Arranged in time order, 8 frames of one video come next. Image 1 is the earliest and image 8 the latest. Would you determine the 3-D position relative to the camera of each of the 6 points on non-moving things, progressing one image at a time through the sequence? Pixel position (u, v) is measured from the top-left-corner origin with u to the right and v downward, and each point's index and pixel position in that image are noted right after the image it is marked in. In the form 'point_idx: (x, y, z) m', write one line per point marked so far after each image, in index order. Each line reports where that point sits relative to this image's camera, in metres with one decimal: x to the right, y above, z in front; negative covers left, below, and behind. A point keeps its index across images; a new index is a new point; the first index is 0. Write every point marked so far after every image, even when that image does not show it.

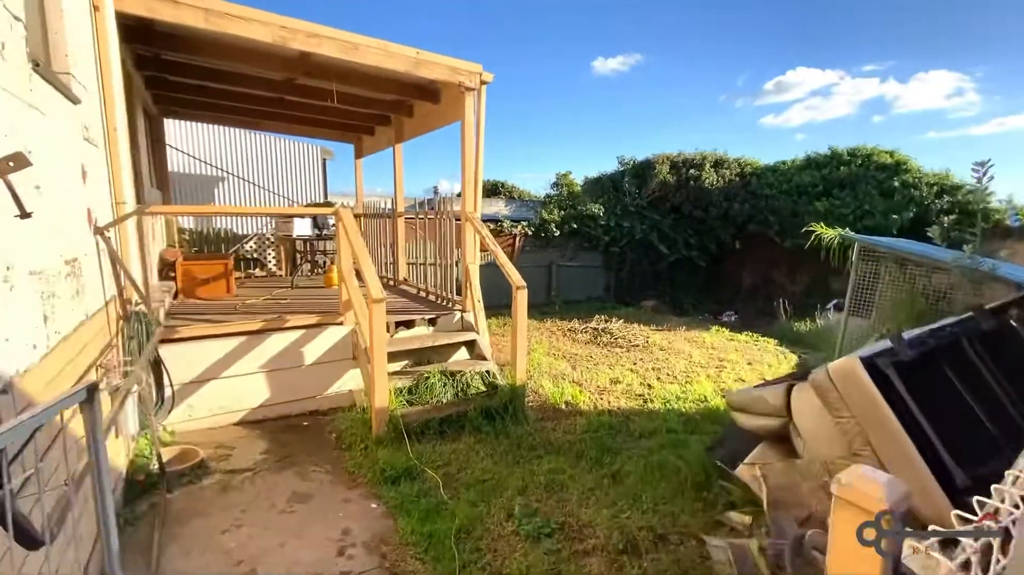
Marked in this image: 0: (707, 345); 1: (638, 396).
0: (+2.8, -0.8, +6.9) m
1: (+1.2, -1.1, +4.7) m
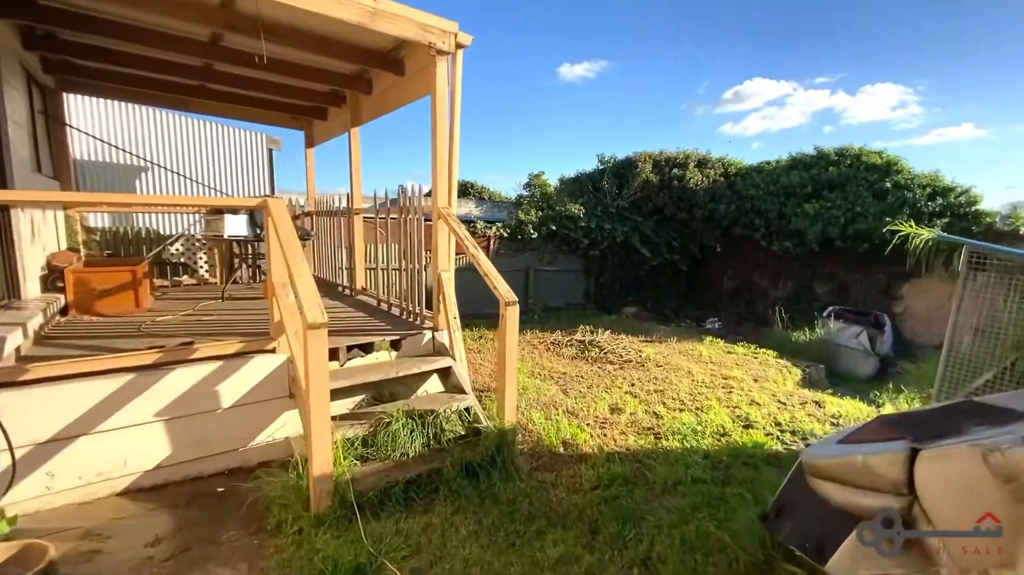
0: (+2.5, -0.9, +6.3) m
1: (+1.1, -1.1, +3.9) m
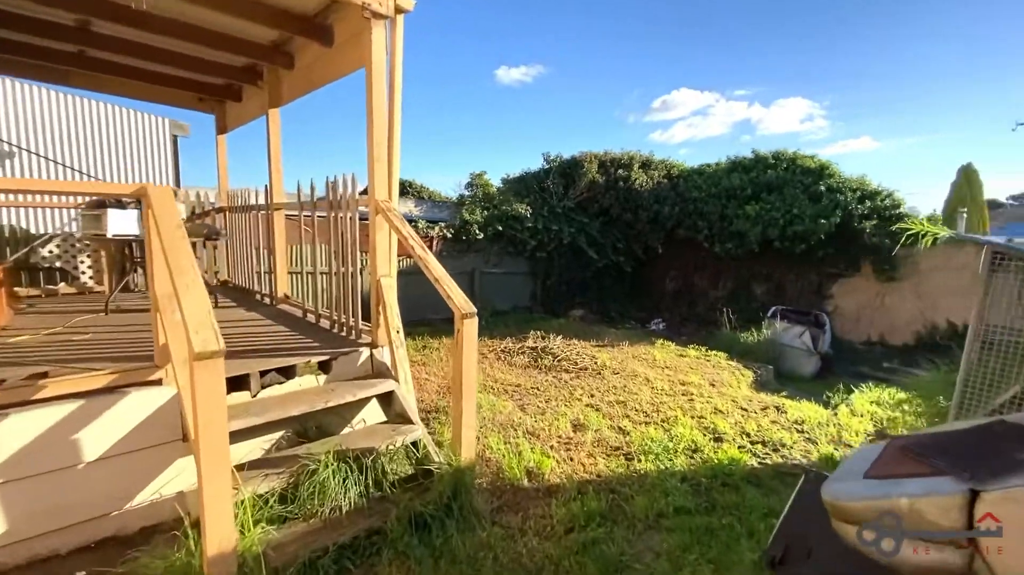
0: (+1.8, -1.0, +6.0) m
1: (+0.8, -1.2, +3.5) m
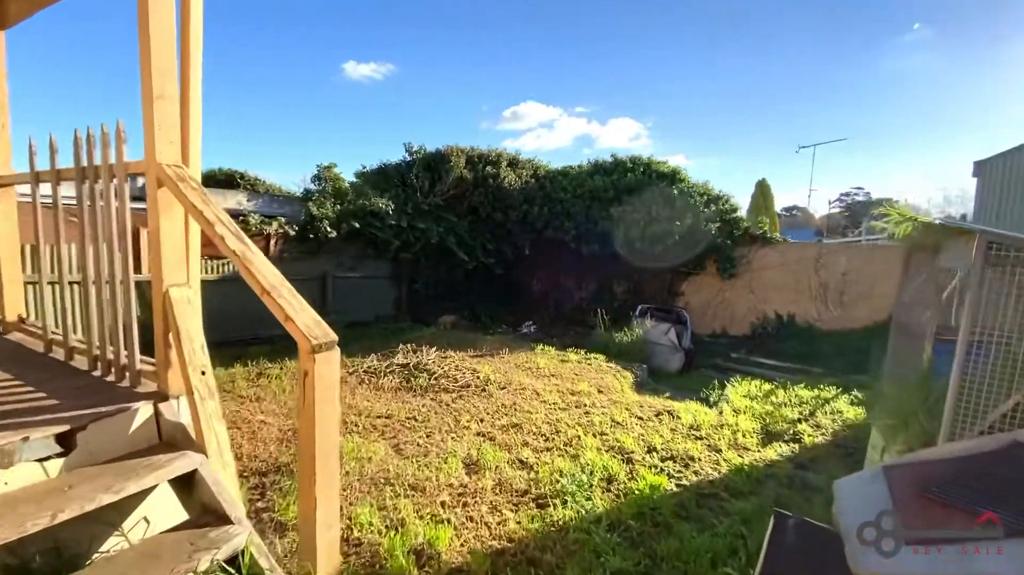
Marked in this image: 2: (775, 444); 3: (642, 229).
0: (+0.3, -1.0, +5.6) m
1: (+0.1, -1.2, +2.8) m
2: (+2.2, -1.3, +3.9) m
3: (+2.5, +1.1, +9.3) m
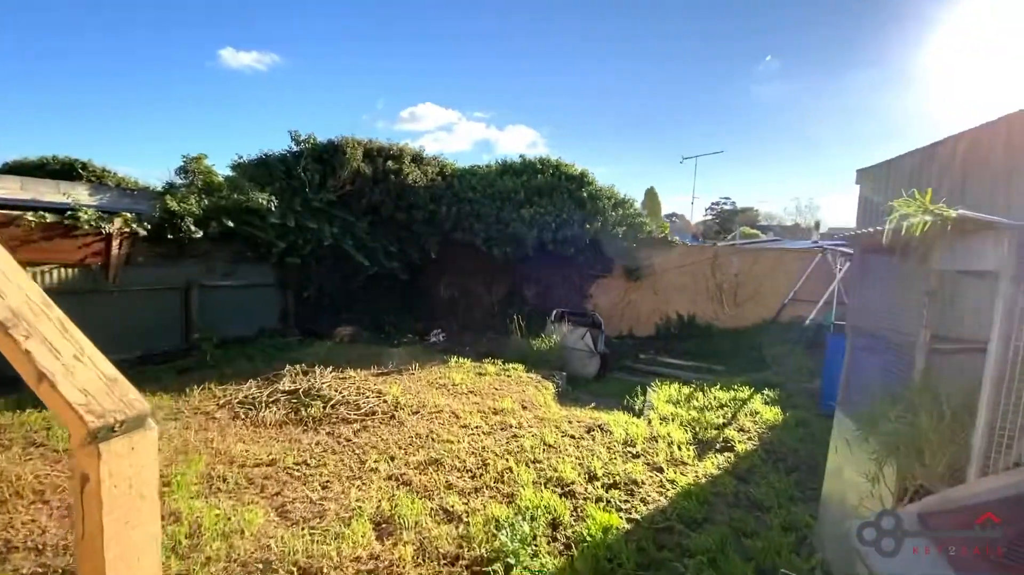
0: (-0.6, -1.1, +5.0) m
1: (-0.3, -1.3, +2.2) m
2: (+1.6, -1.3, +3.8) m
3: (+0.8, +1.0, +9.1) m
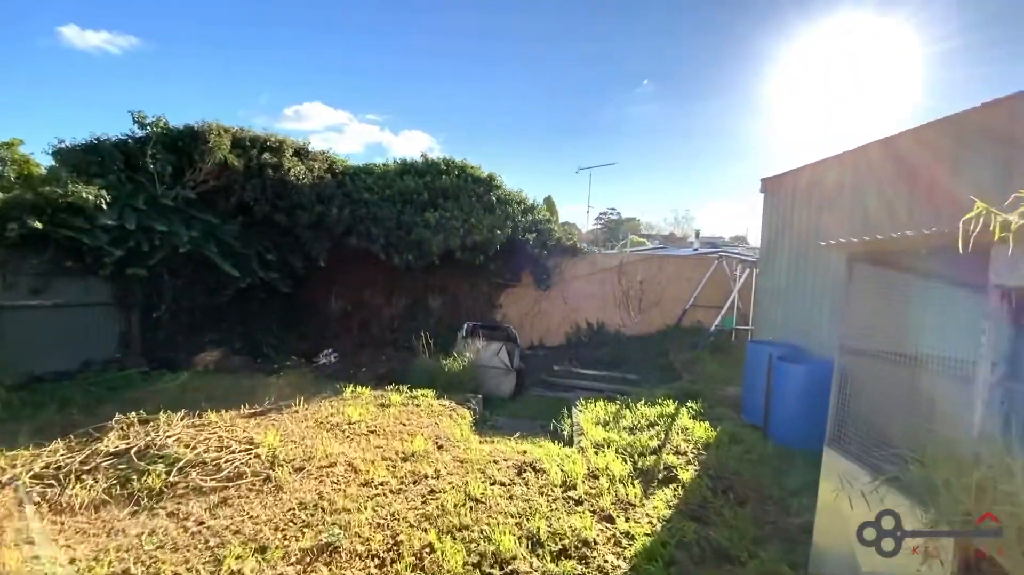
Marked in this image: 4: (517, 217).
0: (-1.3, -1.2, +4.1) m
1: (-0.5, -1.4, +1.5) m
2: (+1.0, -1.4, +3.3) m
3: (-0.9, +0.9, +8.4) m
4: (+0.1, +1.3, +8.8) m
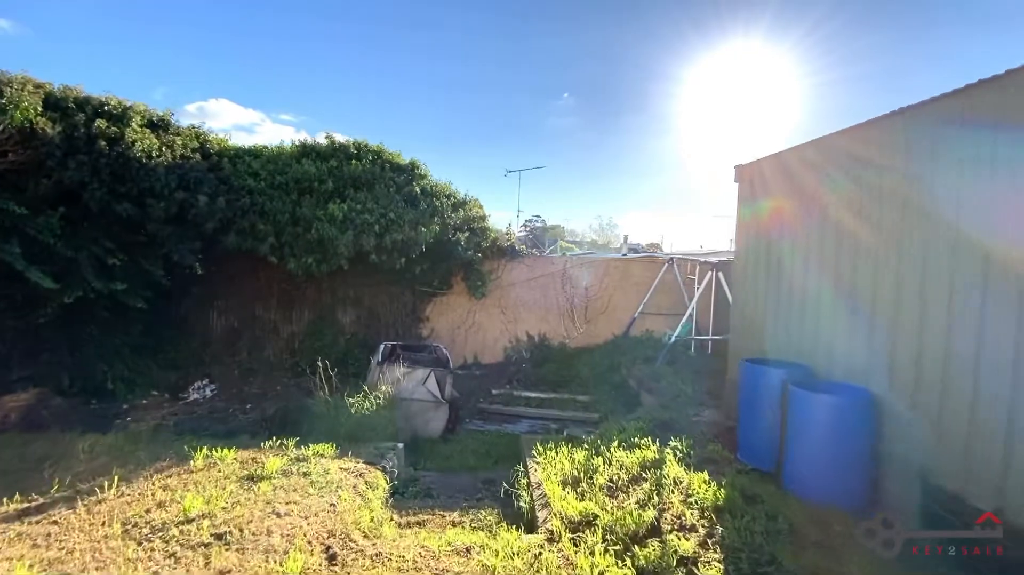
0: (-1.7, -1.3, +2.5) m
1: (-0.4, -1.4, 0.0) m
2: (+0.7, -1.4, +2.1) m
3: (-2.0, +0.7, +6.9) m
4: (-1.0, +1.2, +7.4) m
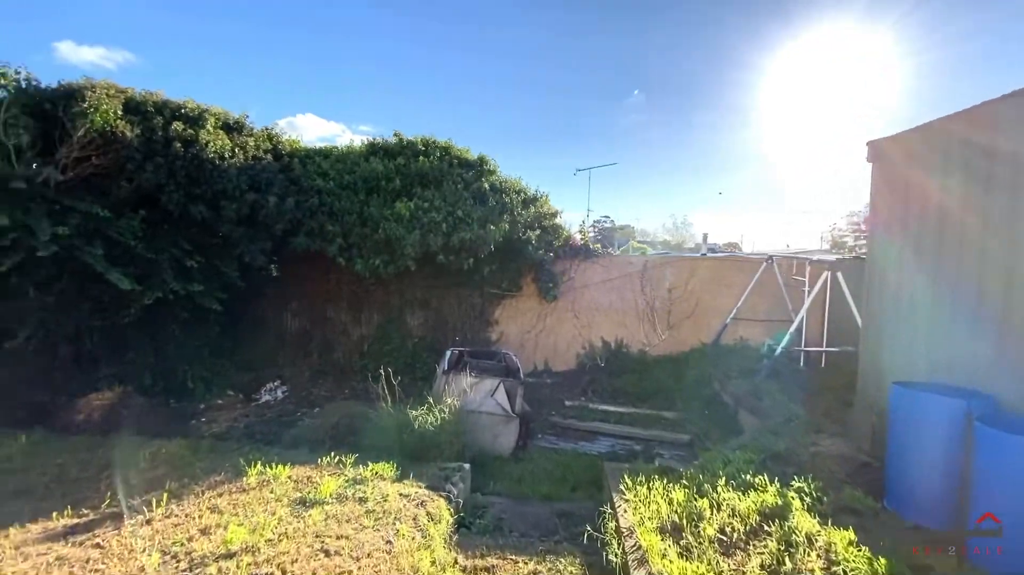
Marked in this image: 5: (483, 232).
0: (-1.3, -1.3, +2.2) m
1: (-0.4, -1.4, -0.4) m
2: (+1.1, -1.5, +1.5) m
3: (-1.0, +0.7, +6.6) m
4: (+0.1, +1.1, +7.0) m
5: (-0.5, +0.8, +6.6) m
